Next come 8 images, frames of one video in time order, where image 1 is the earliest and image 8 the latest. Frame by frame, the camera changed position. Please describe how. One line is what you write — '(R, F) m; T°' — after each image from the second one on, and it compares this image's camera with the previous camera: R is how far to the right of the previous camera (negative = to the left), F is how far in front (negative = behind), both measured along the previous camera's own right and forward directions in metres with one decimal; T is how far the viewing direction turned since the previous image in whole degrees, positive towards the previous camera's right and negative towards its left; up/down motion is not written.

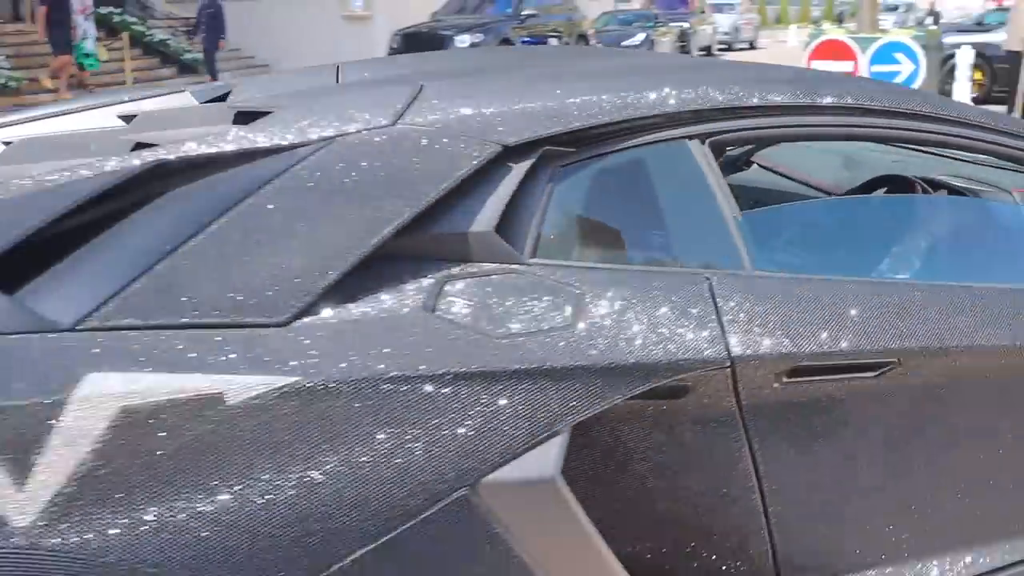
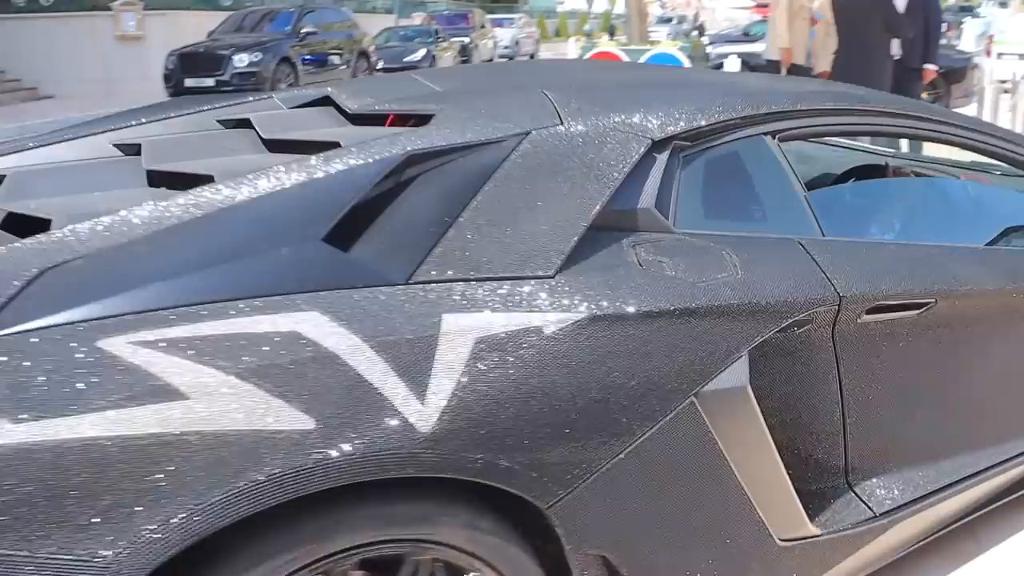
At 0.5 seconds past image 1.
(-0.7, -0.4) m; +10°
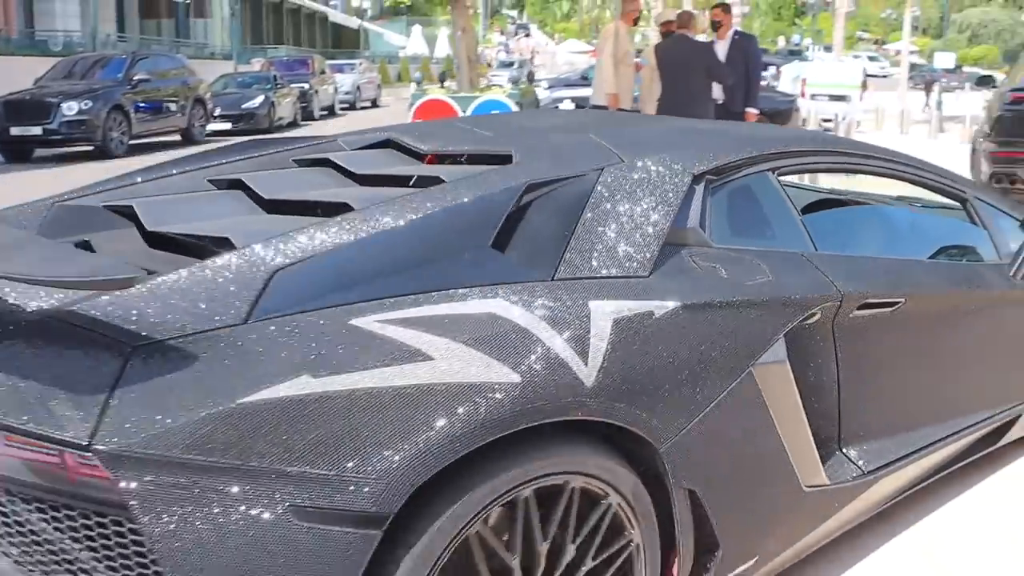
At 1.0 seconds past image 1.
(-0.6, -0.5) m; +7°
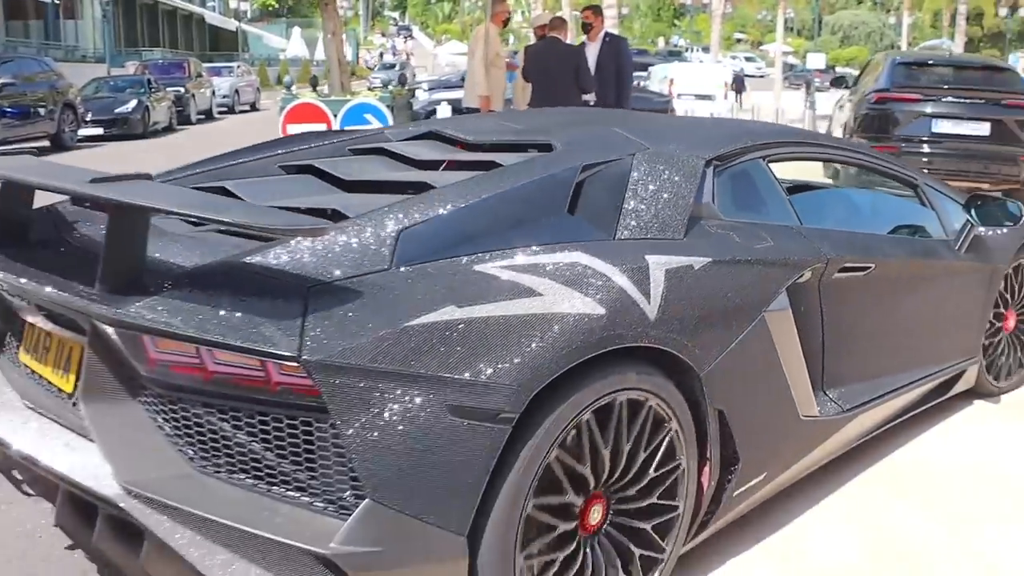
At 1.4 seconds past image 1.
(-0.4, -0.6) m; +4°
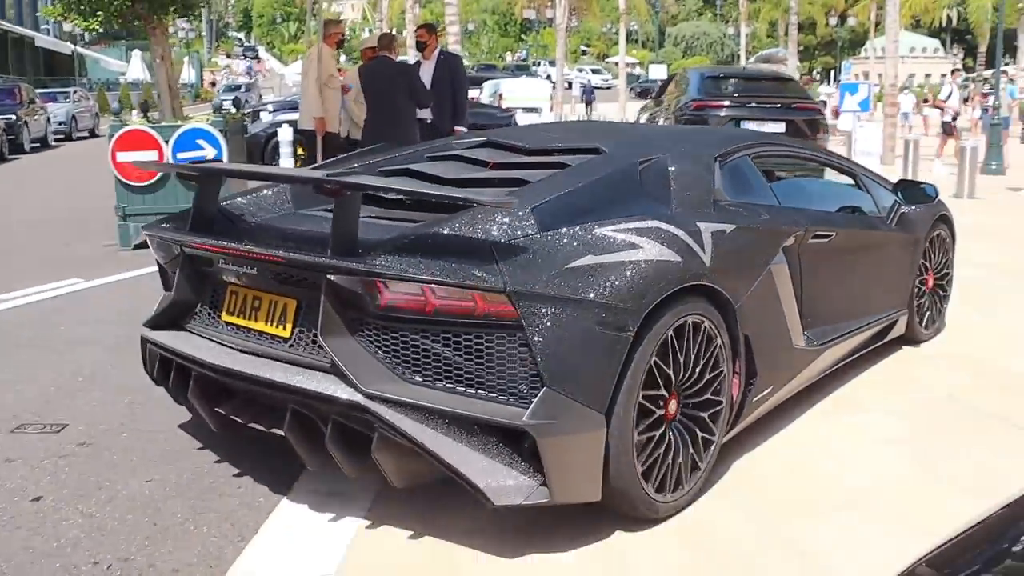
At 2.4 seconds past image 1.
(-0.8, -1.1) m; +6°
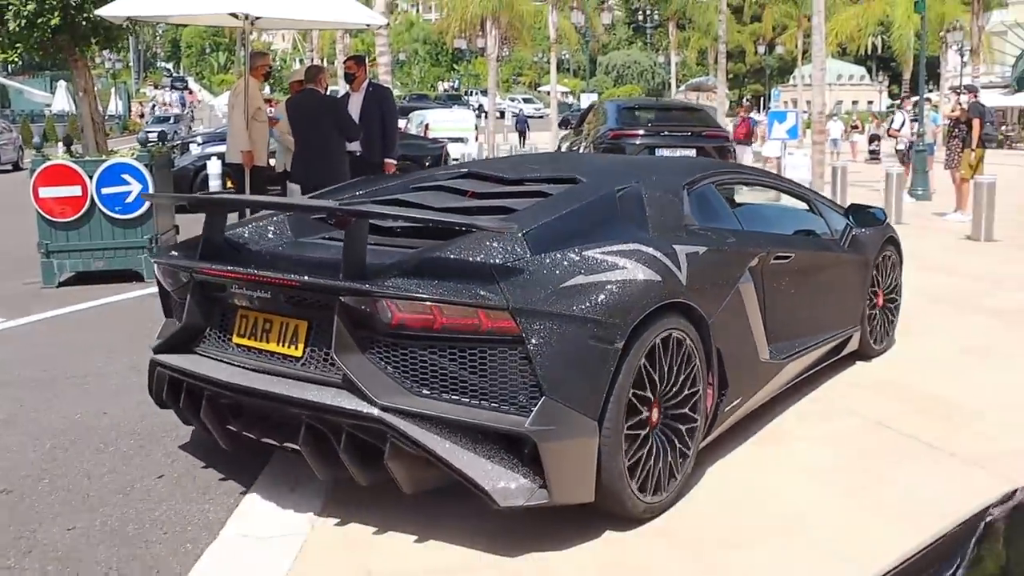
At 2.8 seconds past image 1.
(-0.2, -0.3) m; +3°
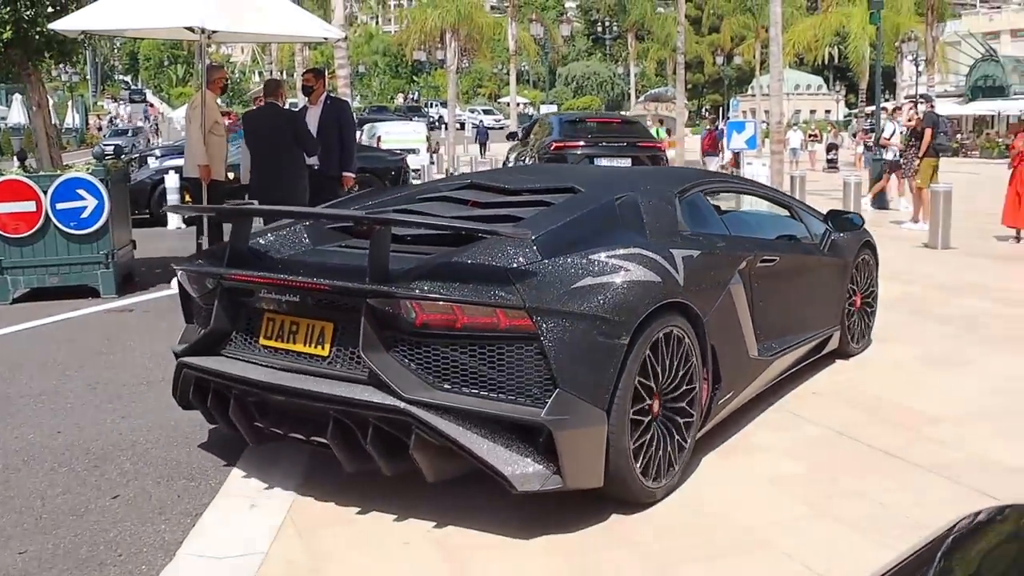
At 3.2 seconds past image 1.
(-0.2, -0.3) m; +2°
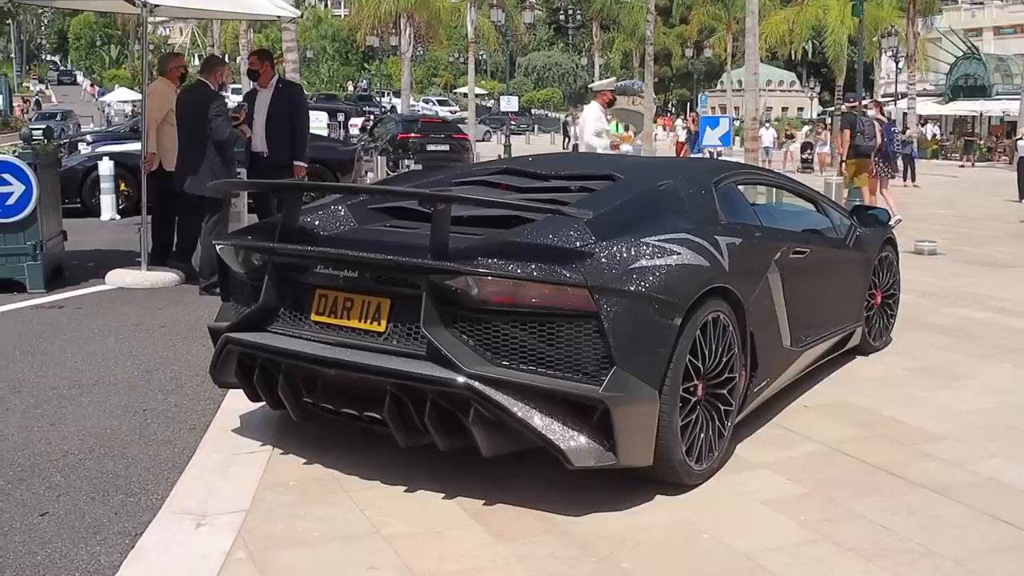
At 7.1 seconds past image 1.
(-0.3, -0.1) m; +1°
